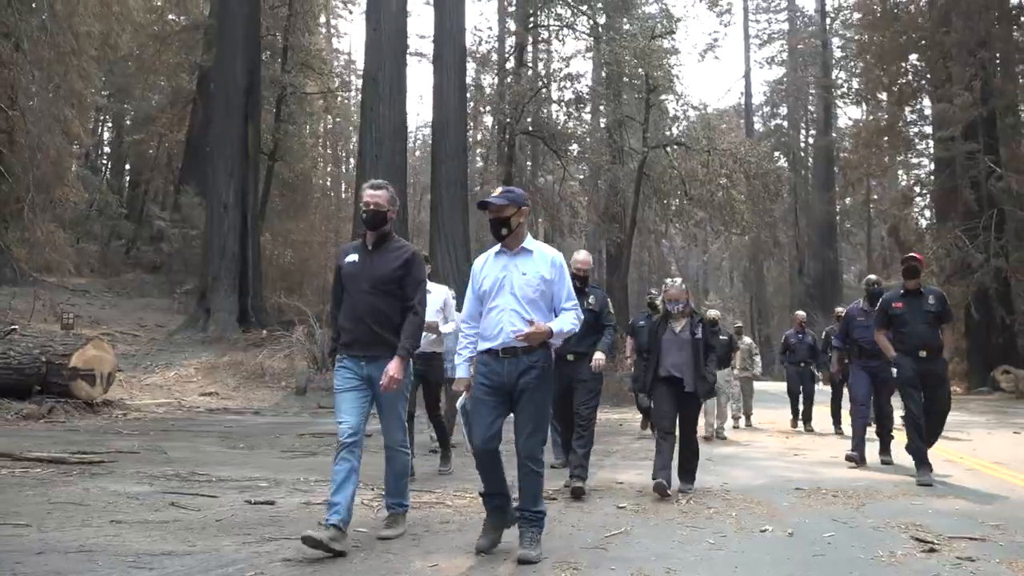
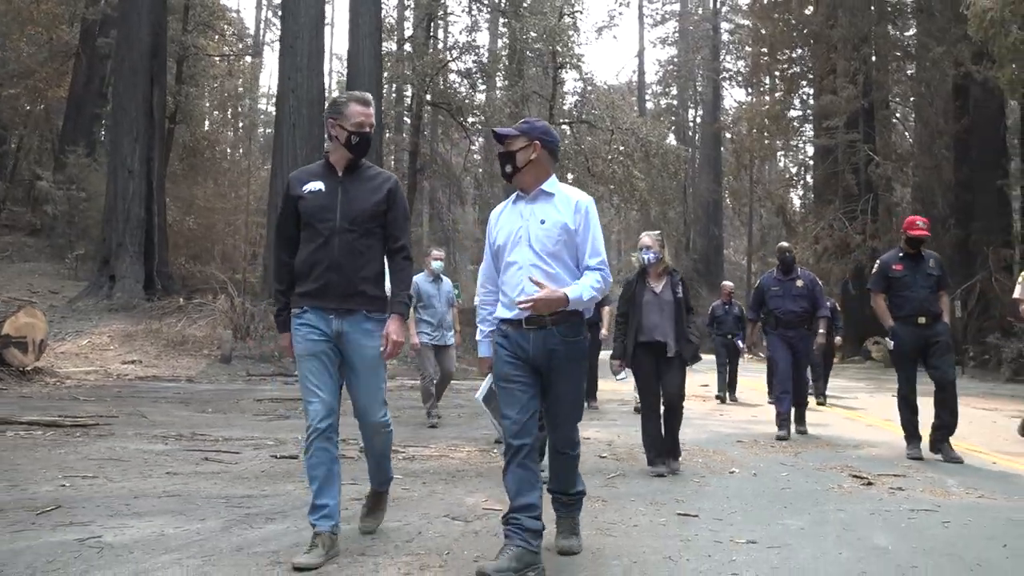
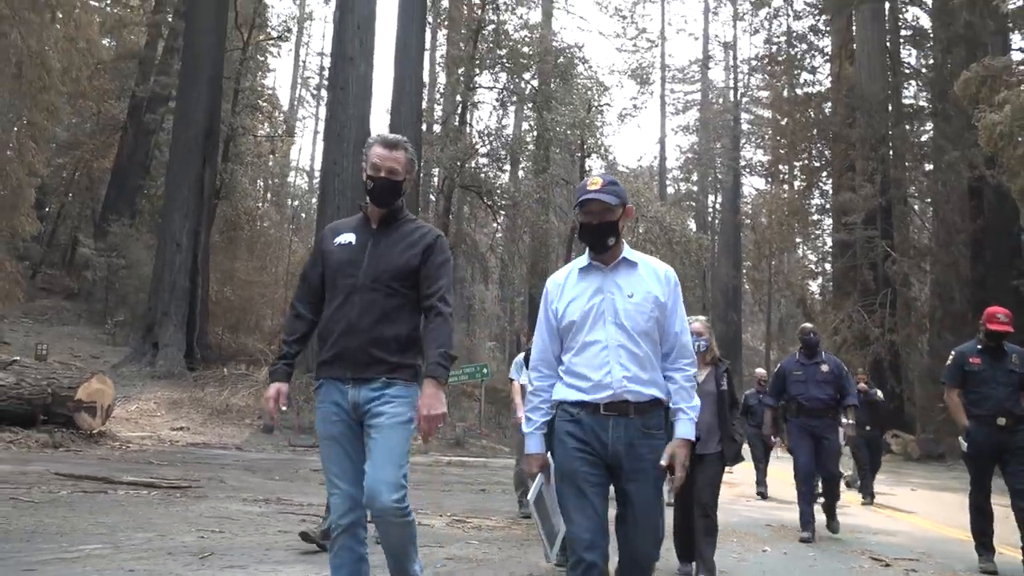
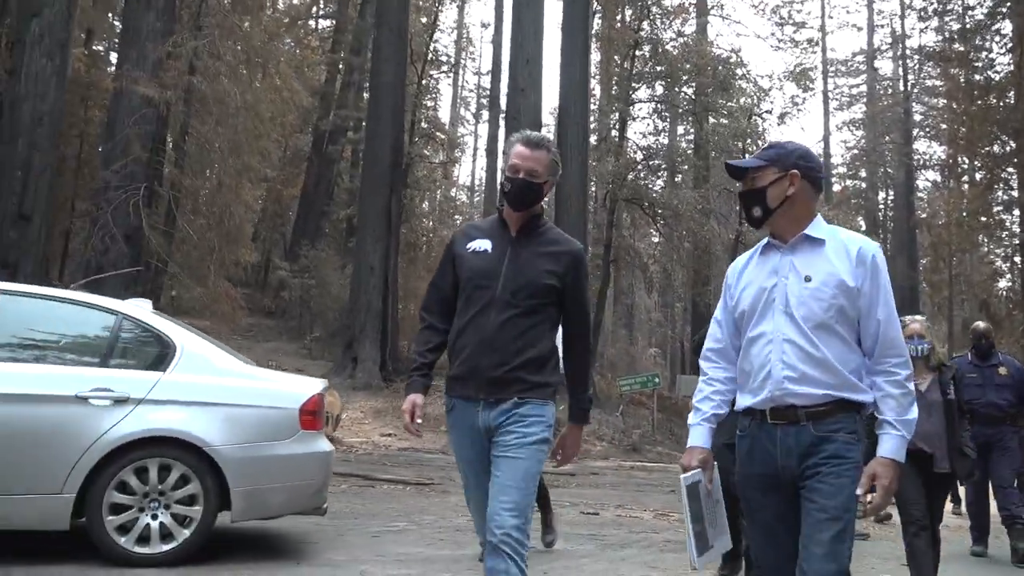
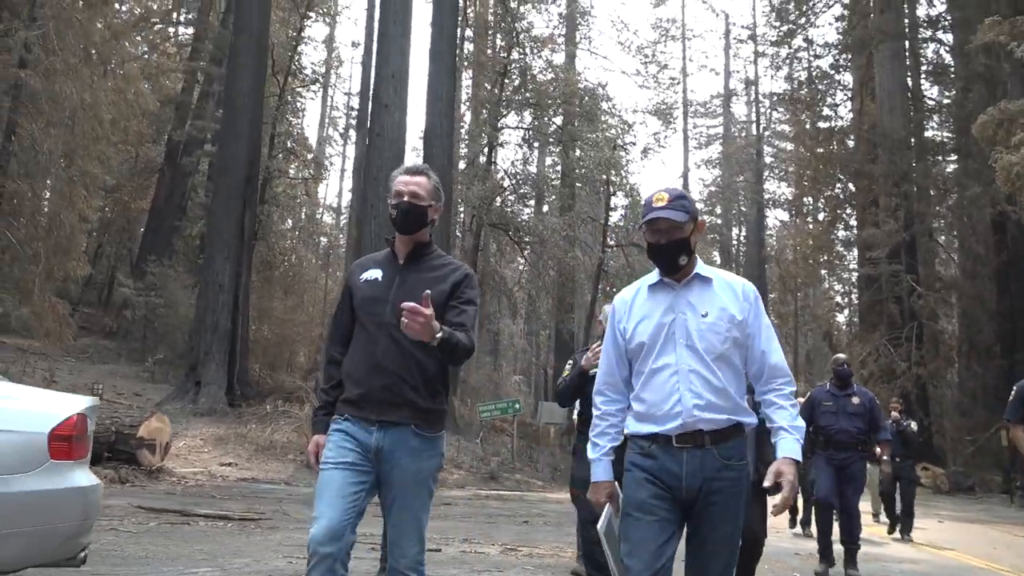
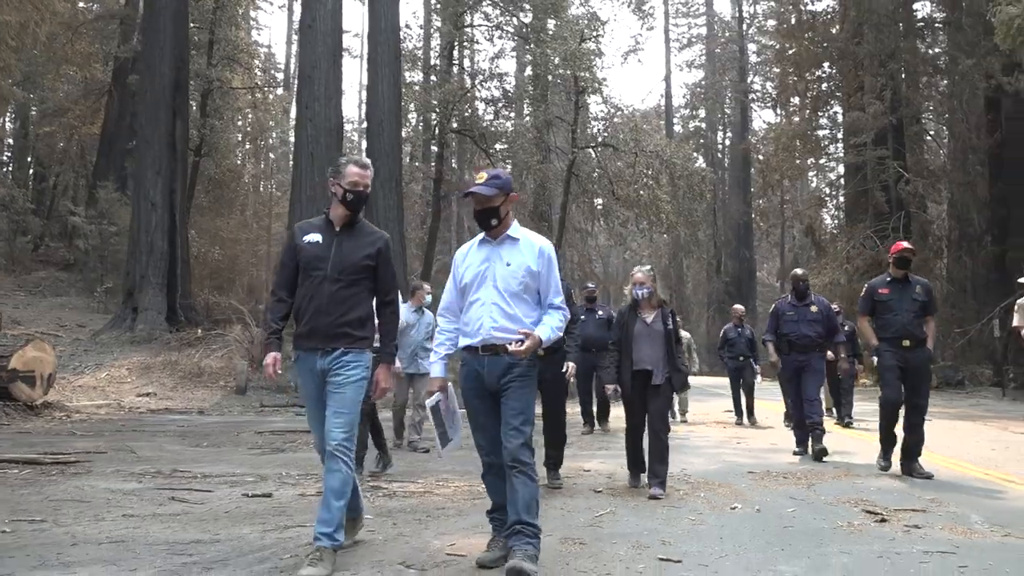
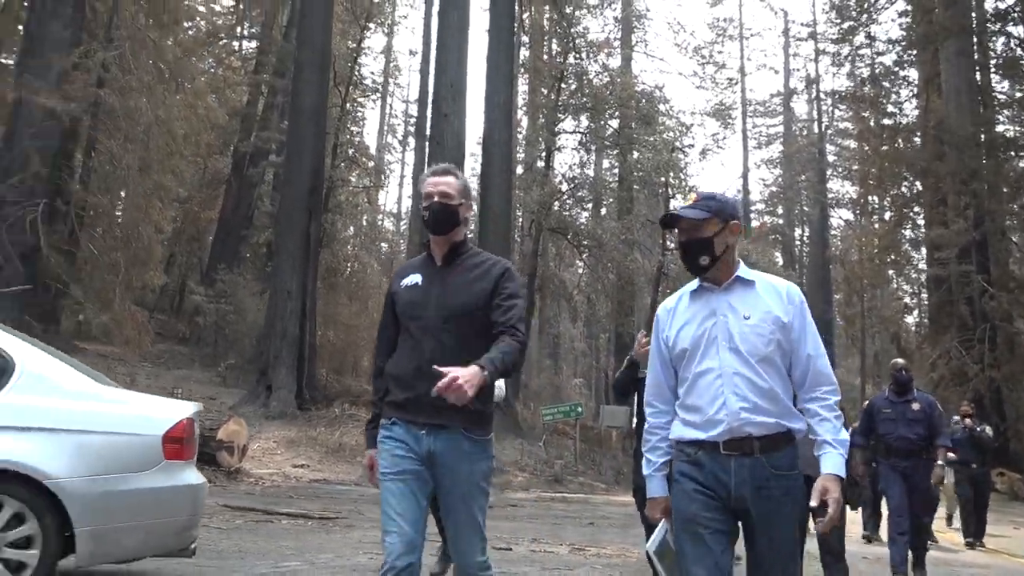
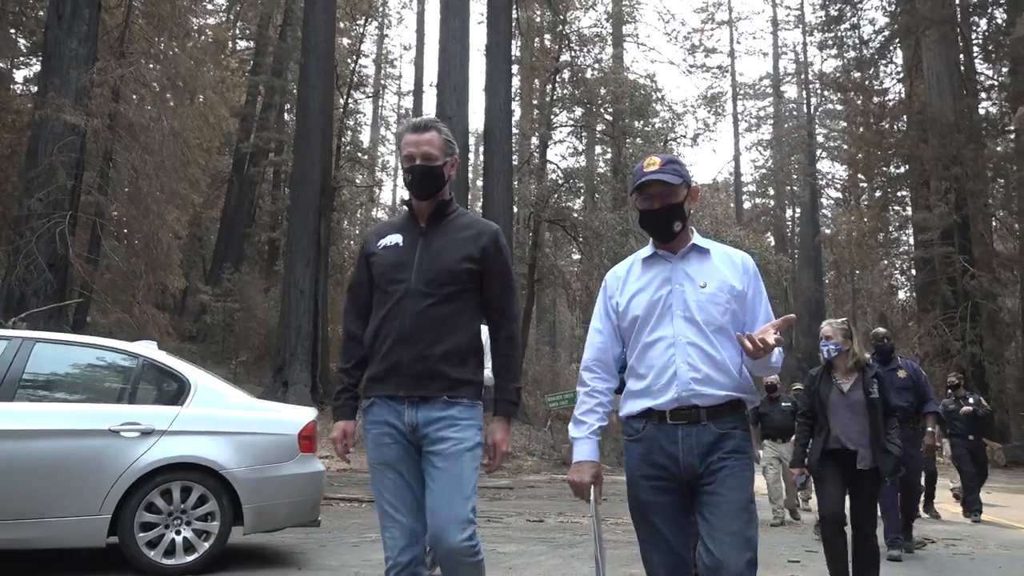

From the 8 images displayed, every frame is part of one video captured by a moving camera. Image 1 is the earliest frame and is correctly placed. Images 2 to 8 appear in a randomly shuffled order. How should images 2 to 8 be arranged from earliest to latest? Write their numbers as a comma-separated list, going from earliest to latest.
6, 2, 3, 5, 7, 4, 8
